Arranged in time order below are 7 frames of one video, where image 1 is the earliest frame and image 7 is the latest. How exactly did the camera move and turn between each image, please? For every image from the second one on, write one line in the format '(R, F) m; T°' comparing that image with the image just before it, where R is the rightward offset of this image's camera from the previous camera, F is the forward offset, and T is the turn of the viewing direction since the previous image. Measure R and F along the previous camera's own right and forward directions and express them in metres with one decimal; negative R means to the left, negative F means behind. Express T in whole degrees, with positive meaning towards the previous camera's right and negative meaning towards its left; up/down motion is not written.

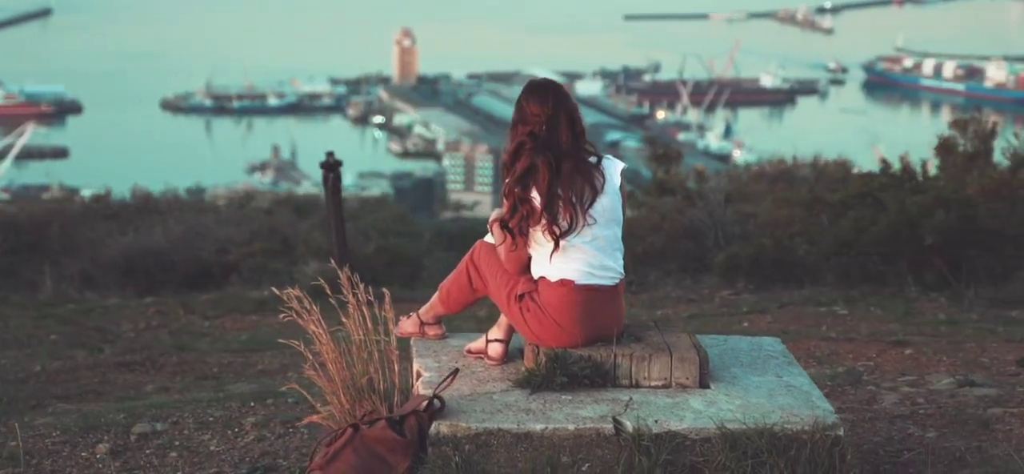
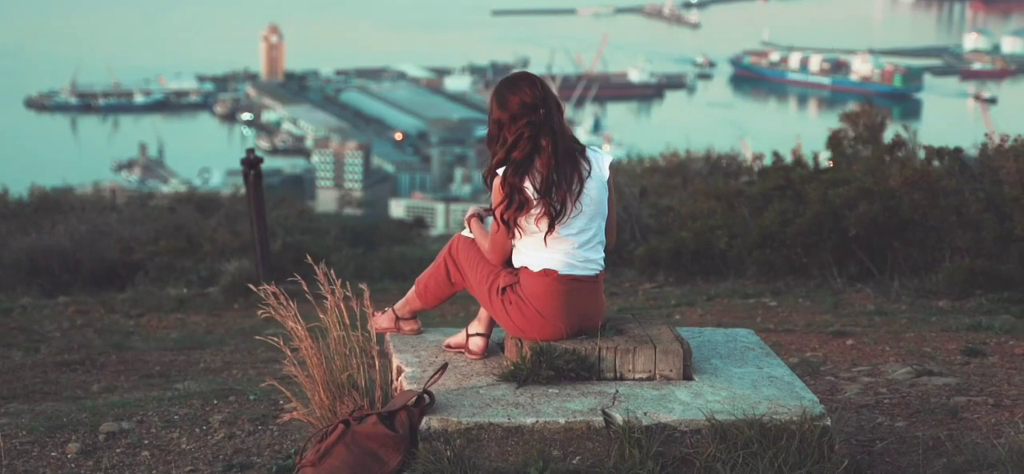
(-0.2, 0.0) m; +3°
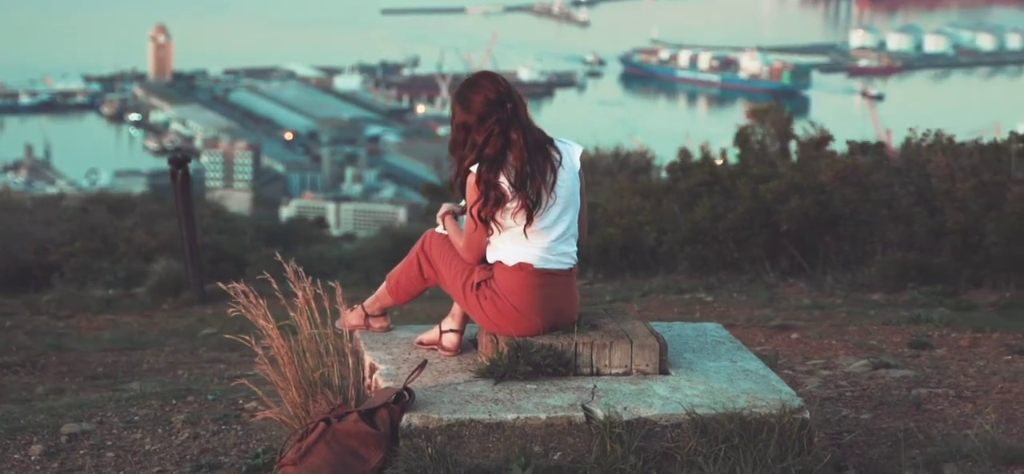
(-0.2, 0.0) m; +3°
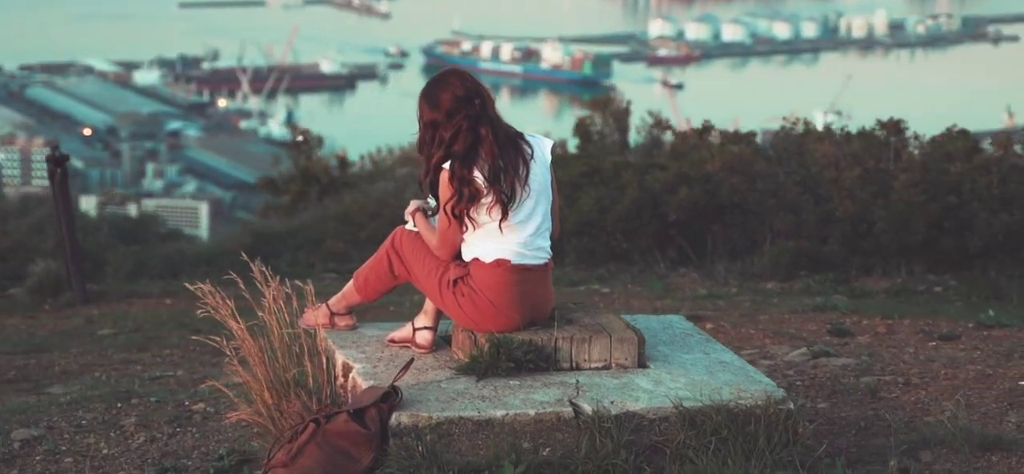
(-0.4, 0.0) m; +5°
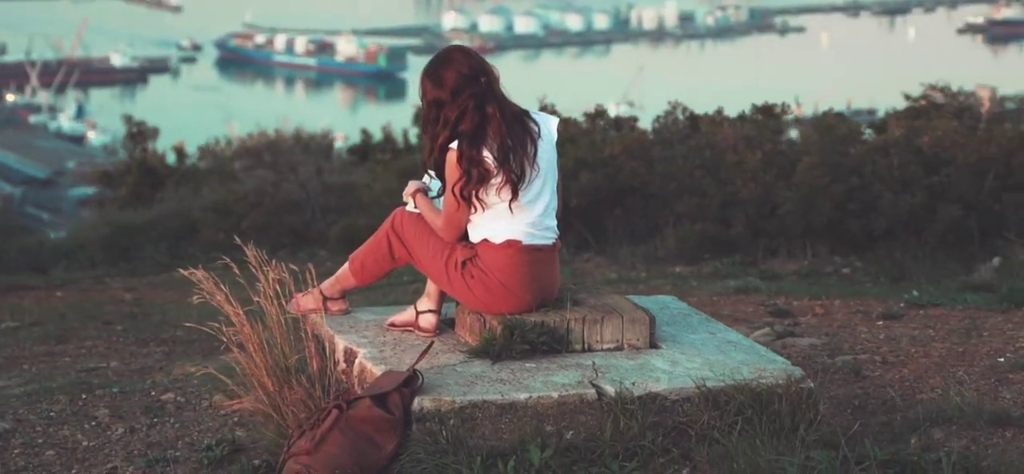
(-0.4, +0.1) m; +5°
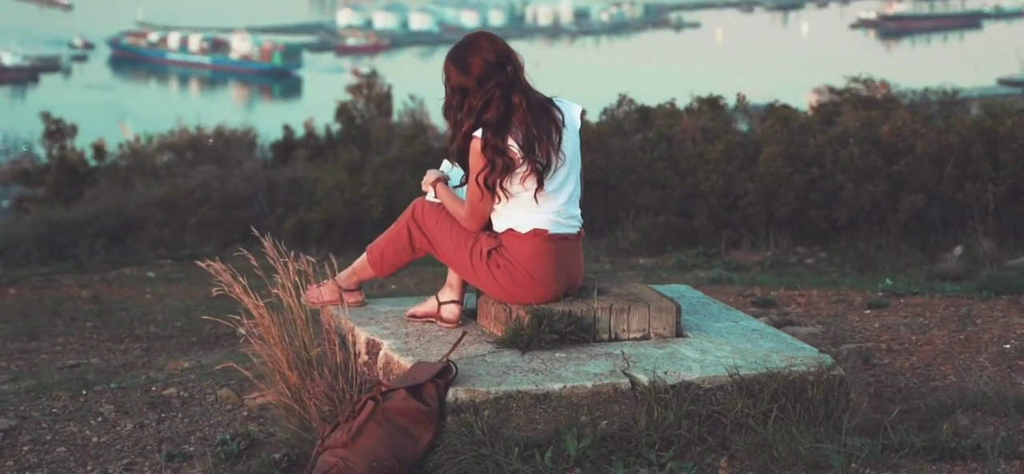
(-0.3, +0.1) m; +3°
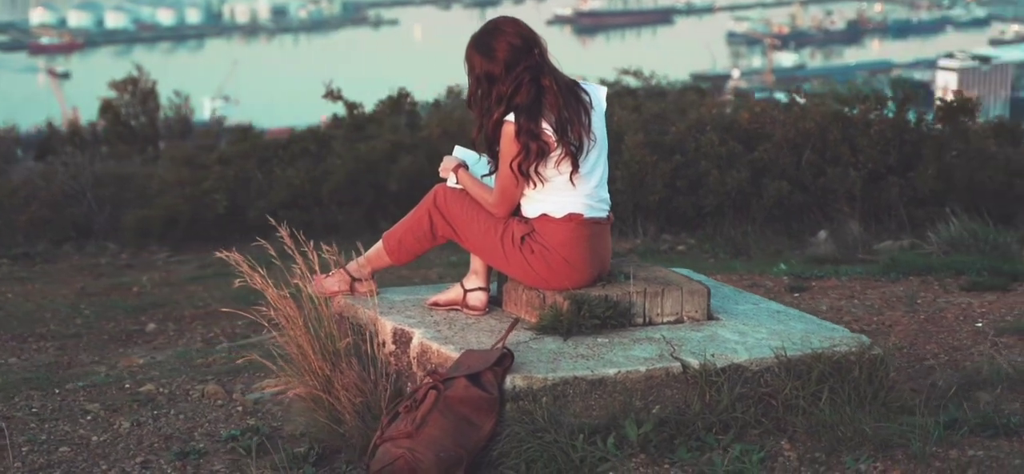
(-0.7, +0.1) m; +7°
